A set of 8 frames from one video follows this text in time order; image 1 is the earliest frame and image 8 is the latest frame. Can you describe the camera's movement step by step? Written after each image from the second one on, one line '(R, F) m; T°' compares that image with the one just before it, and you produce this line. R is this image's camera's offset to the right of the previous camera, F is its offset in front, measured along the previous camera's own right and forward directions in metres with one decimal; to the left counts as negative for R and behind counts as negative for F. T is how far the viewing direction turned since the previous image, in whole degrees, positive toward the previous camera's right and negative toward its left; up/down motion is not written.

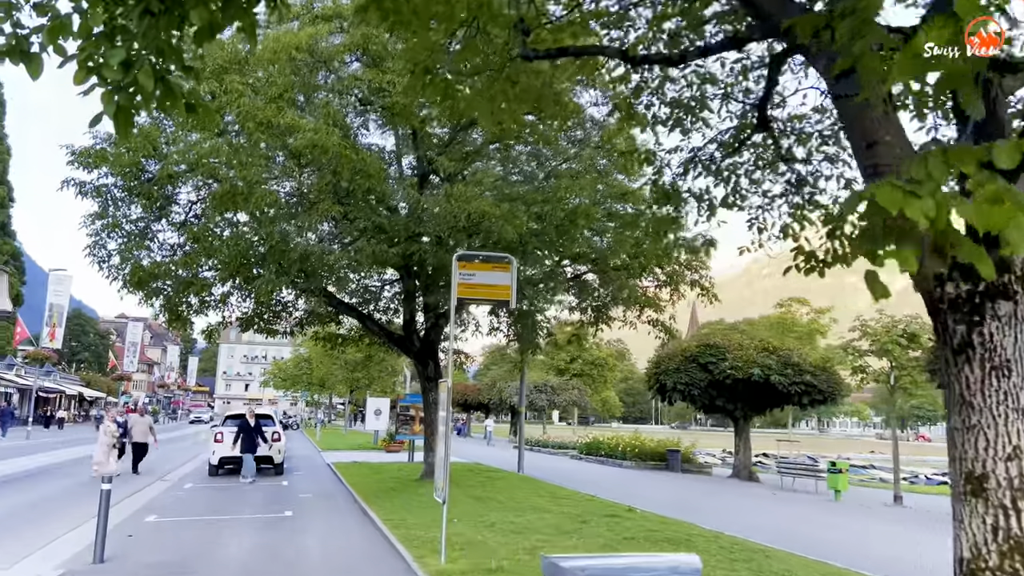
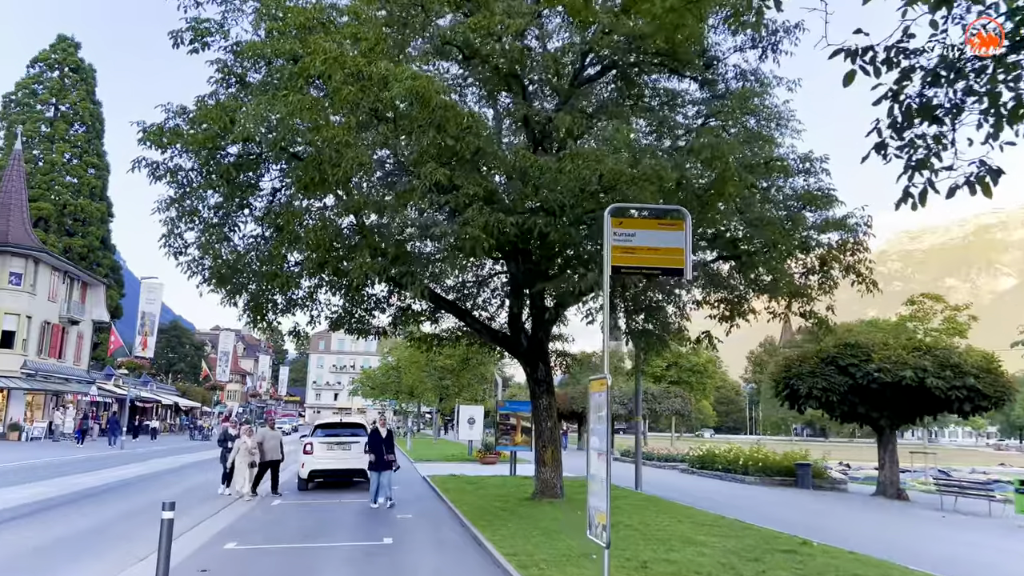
(-0.7, +2.2) m; -6°
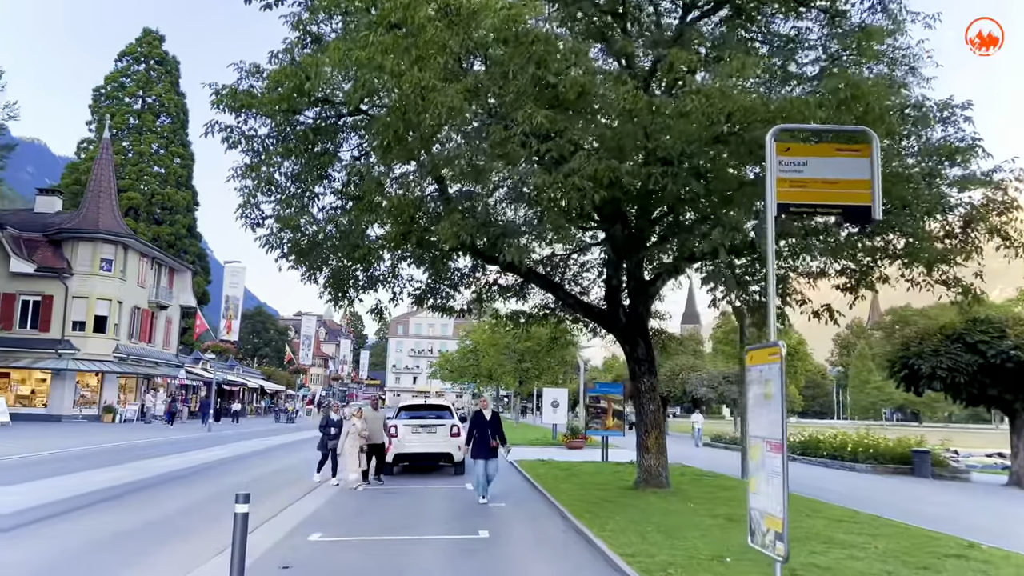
(-0.4, +1.2) m; -5°
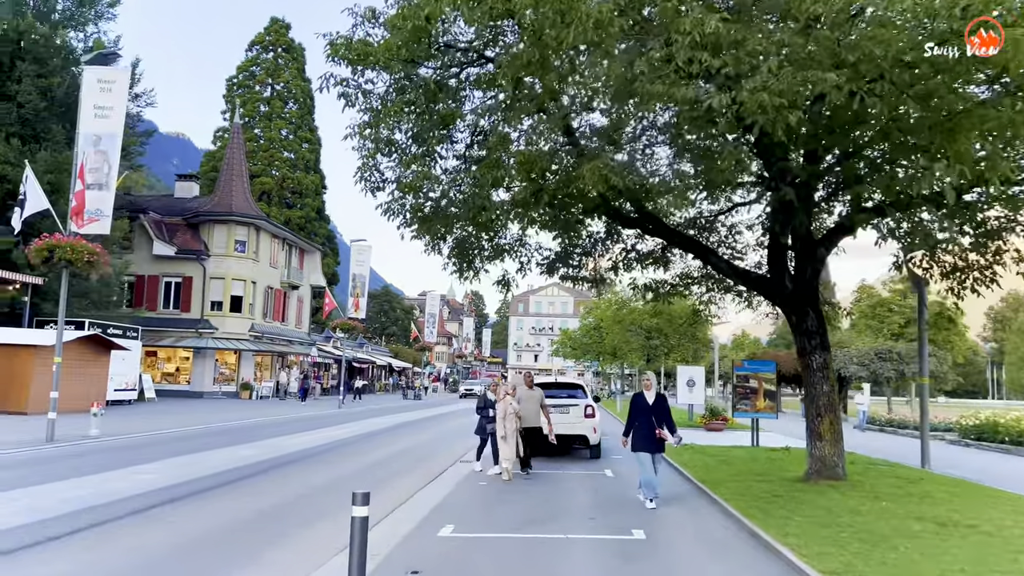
(-0.4, +1.4) m; -9°
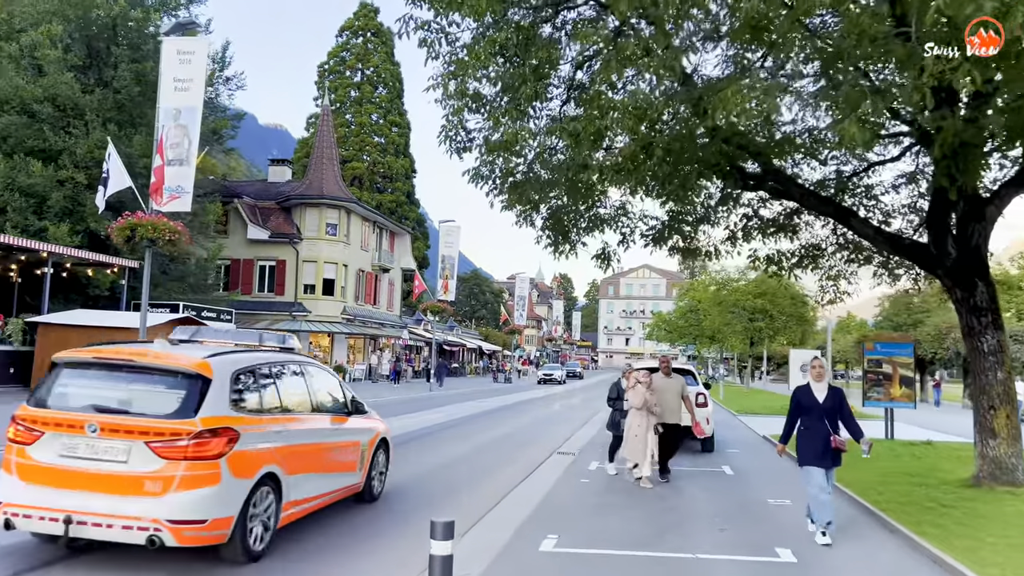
(-0.2, +1.4) m; -6°
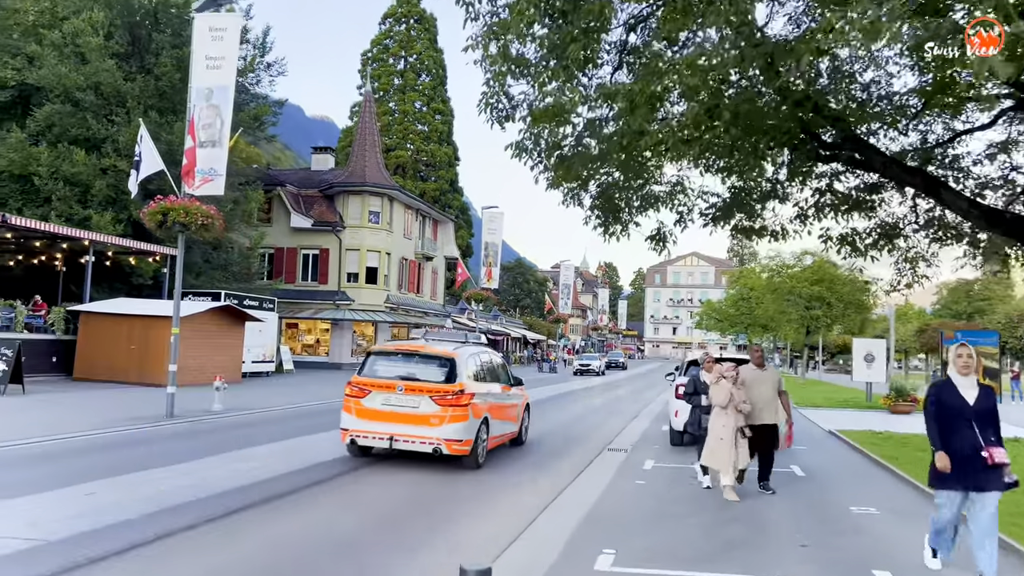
(0.0, +0.9) m; -3°
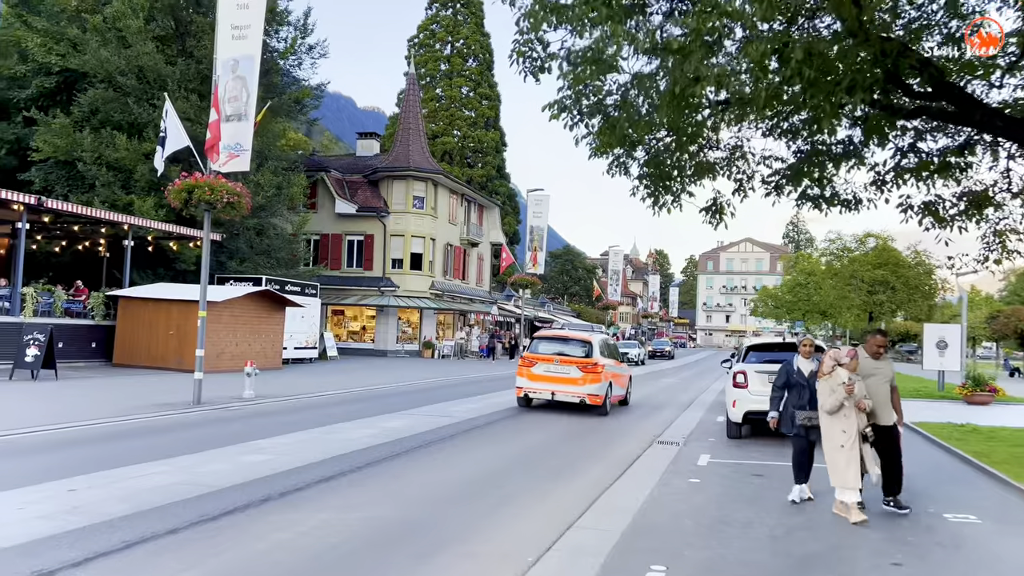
(+0.1, +1.0) m; -4°
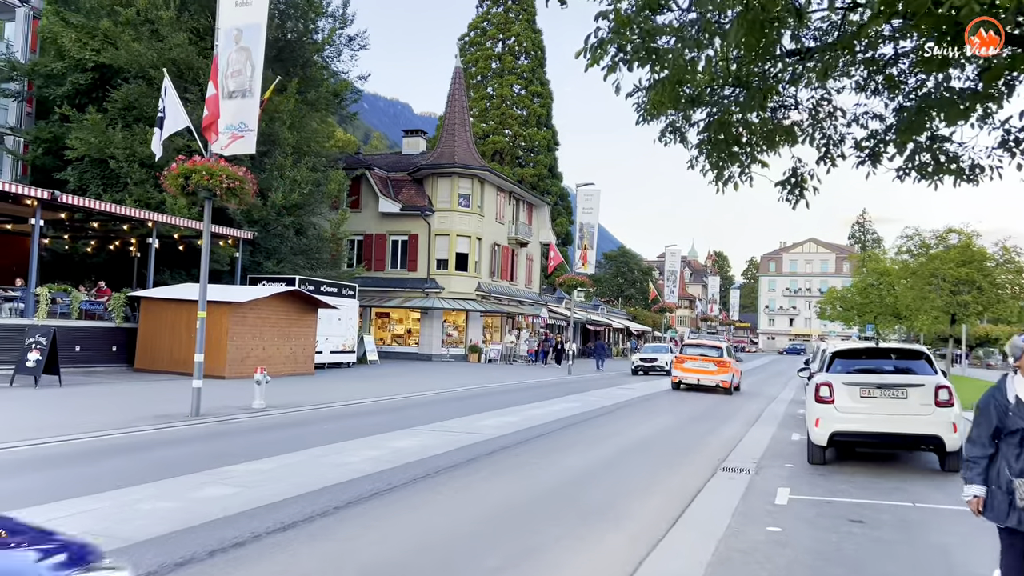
(+0.3, +2.0) m; -4°
